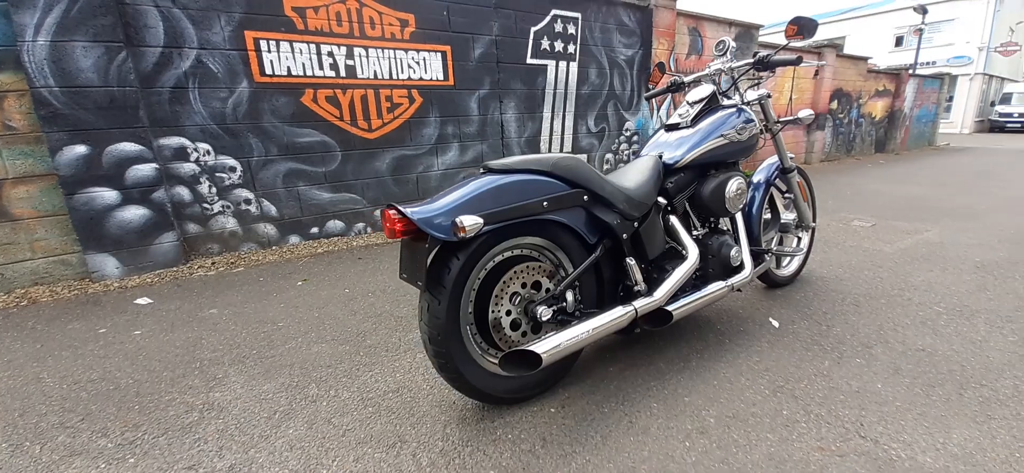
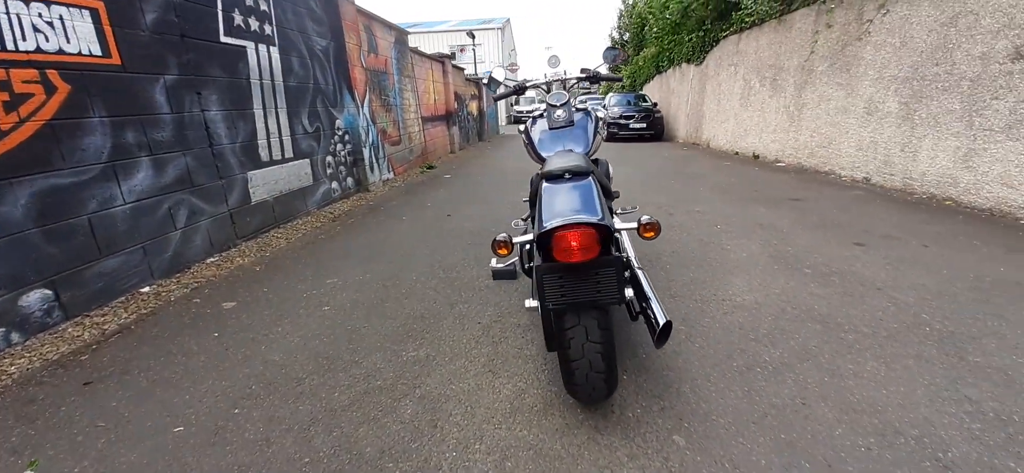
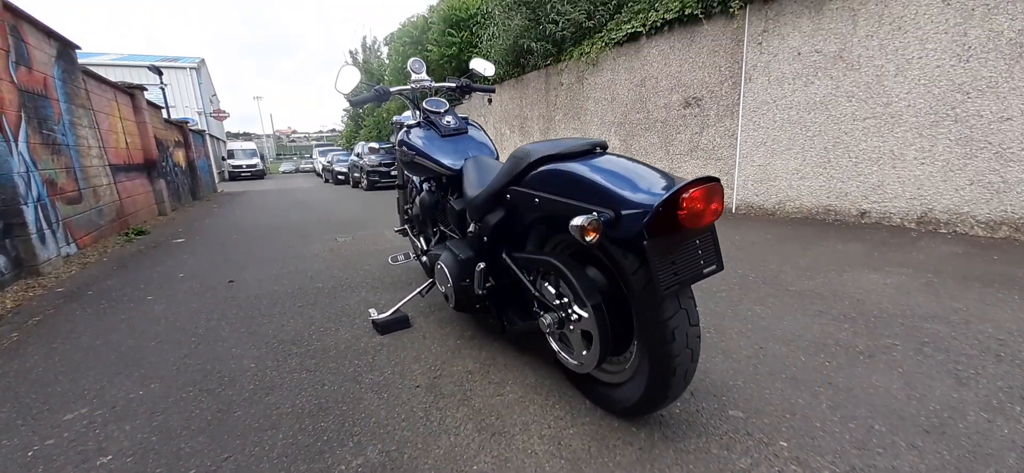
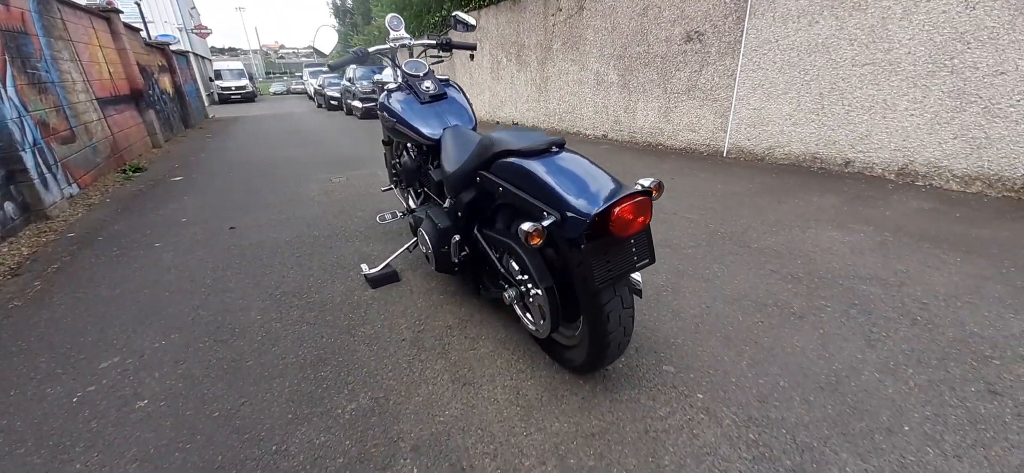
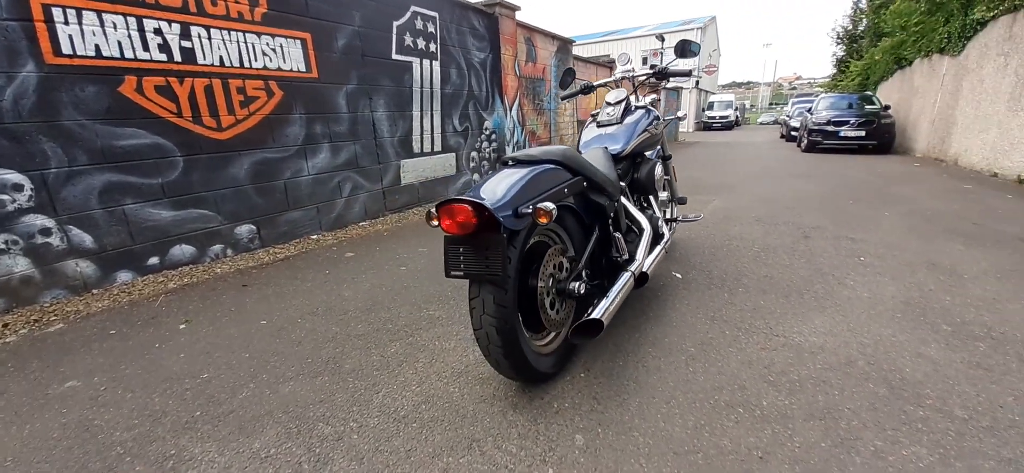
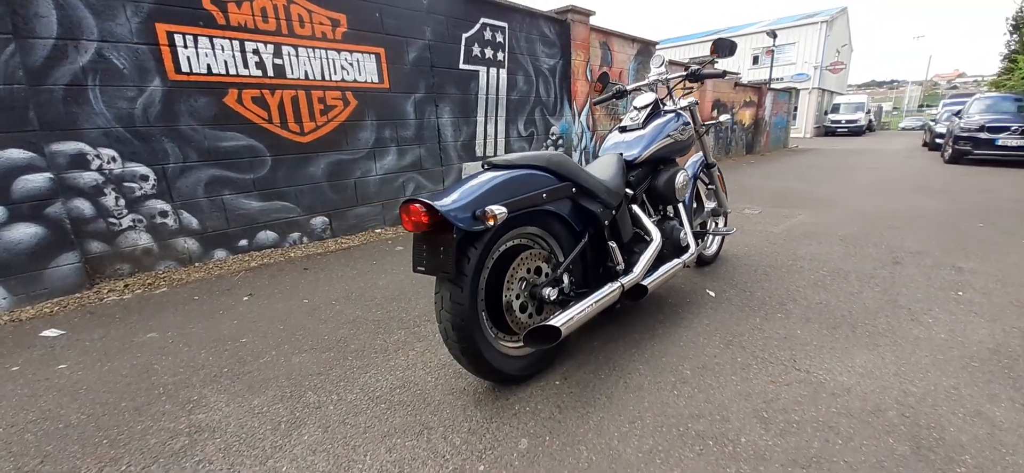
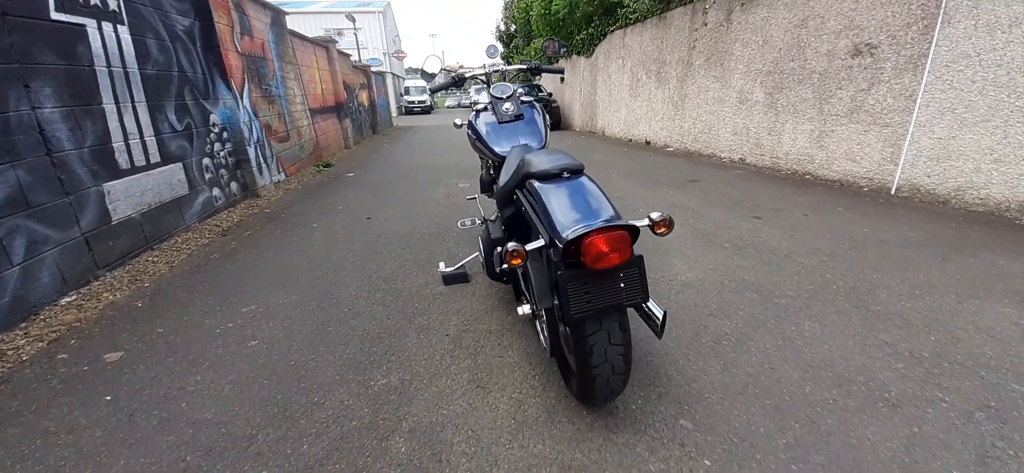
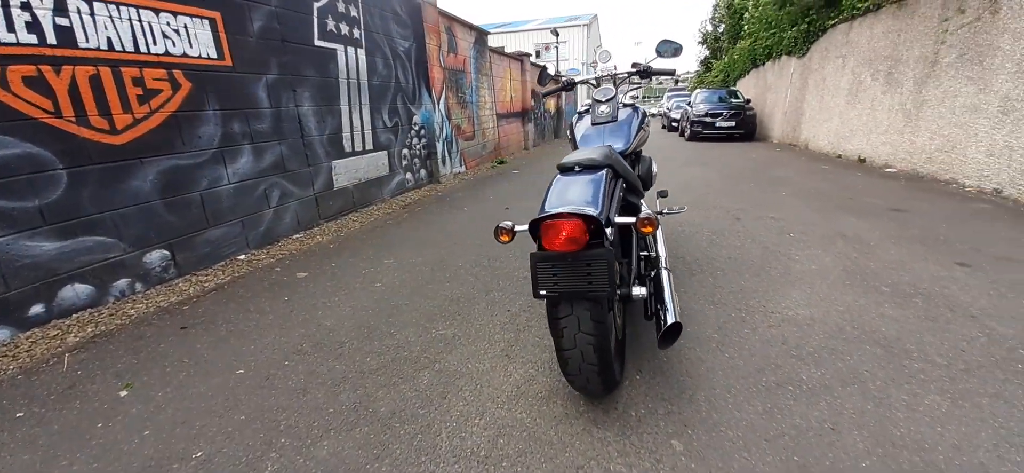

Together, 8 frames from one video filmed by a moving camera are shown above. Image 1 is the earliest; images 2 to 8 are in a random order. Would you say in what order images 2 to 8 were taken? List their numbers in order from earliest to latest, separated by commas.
6, 5, 8, 2, 7, 4, 3
